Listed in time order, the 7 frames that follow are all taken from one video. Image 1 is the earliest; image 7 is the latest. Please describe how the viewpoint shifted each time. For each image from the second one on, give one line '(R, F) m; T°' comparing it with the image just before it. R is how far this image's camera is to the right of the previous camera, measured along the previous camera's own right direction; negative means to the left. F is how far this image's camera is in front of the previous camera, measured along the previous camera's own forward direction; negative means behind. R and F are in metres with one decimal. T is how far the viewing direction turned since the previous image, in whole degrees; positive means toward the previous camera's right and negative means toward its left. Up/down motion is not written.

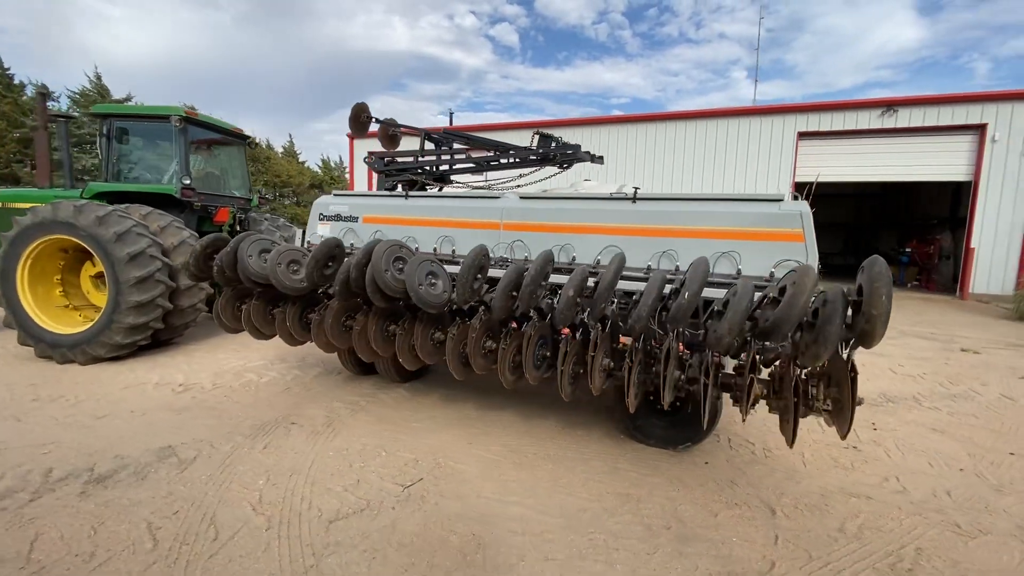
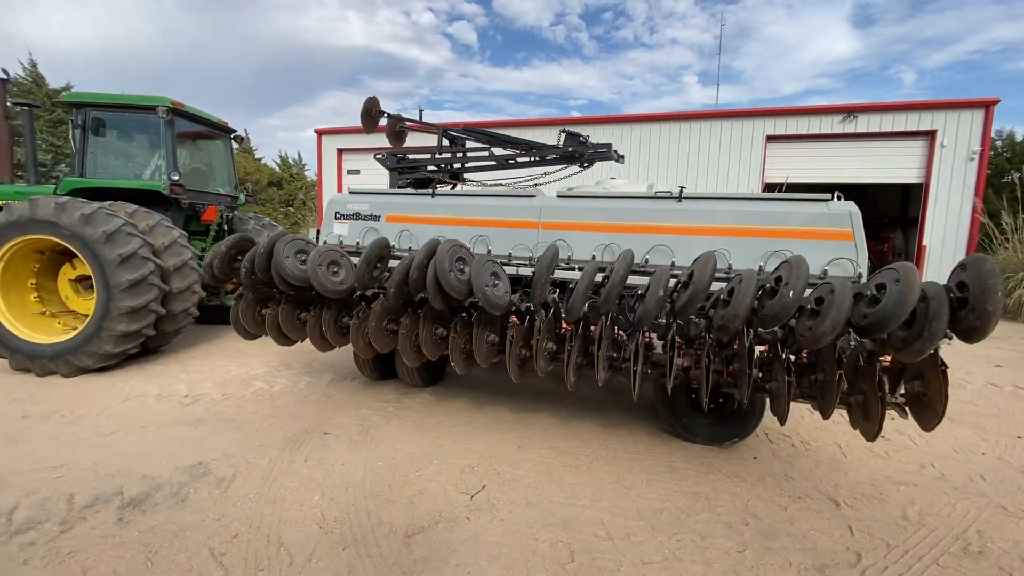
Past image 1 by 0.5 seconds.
(-0.6, +0.1) m; +5°
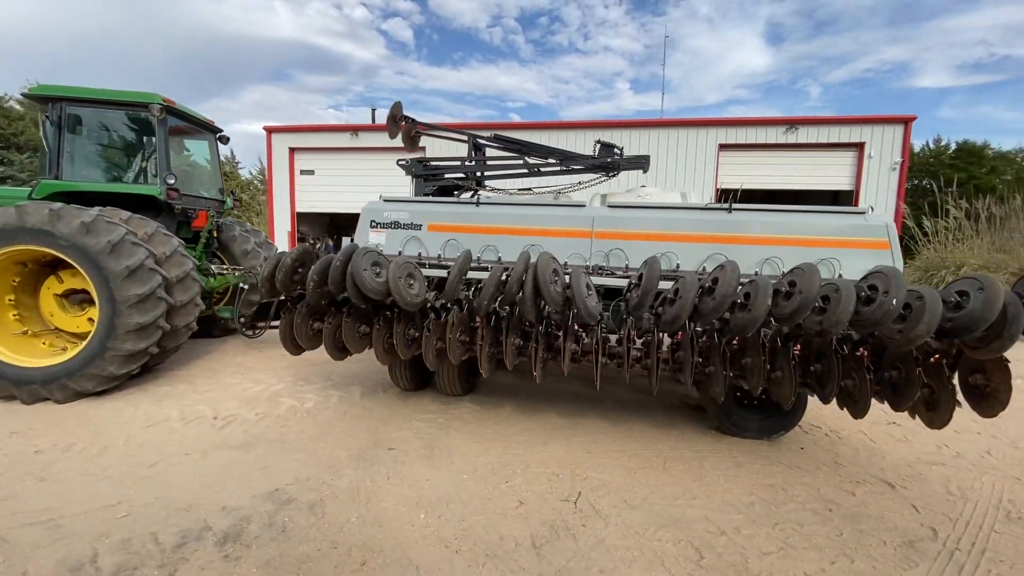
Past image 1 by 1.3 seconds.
(-0.9, 0.0) m; +7°
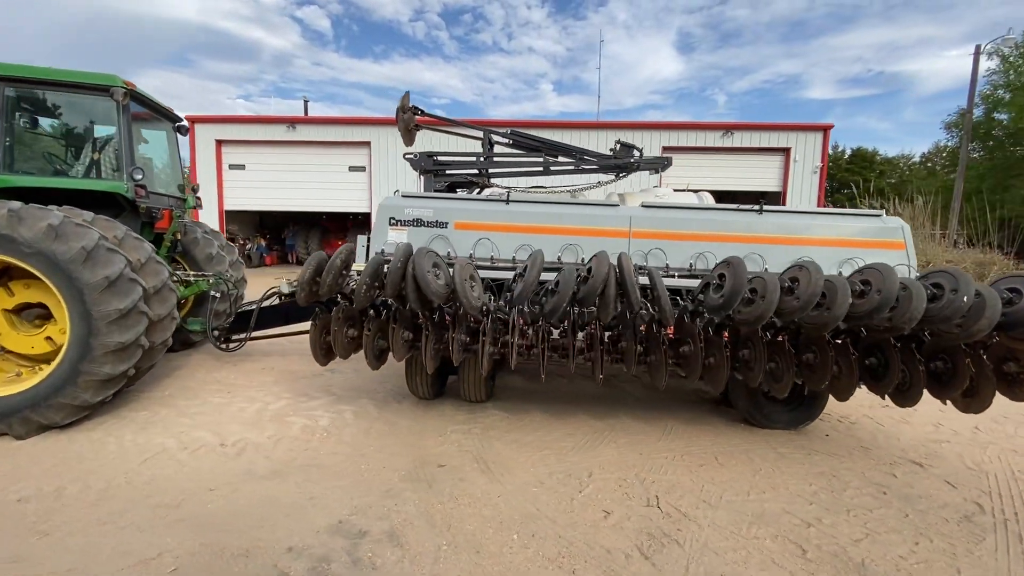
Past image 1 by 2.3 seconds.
(-0.8, +0.2) m; +9°
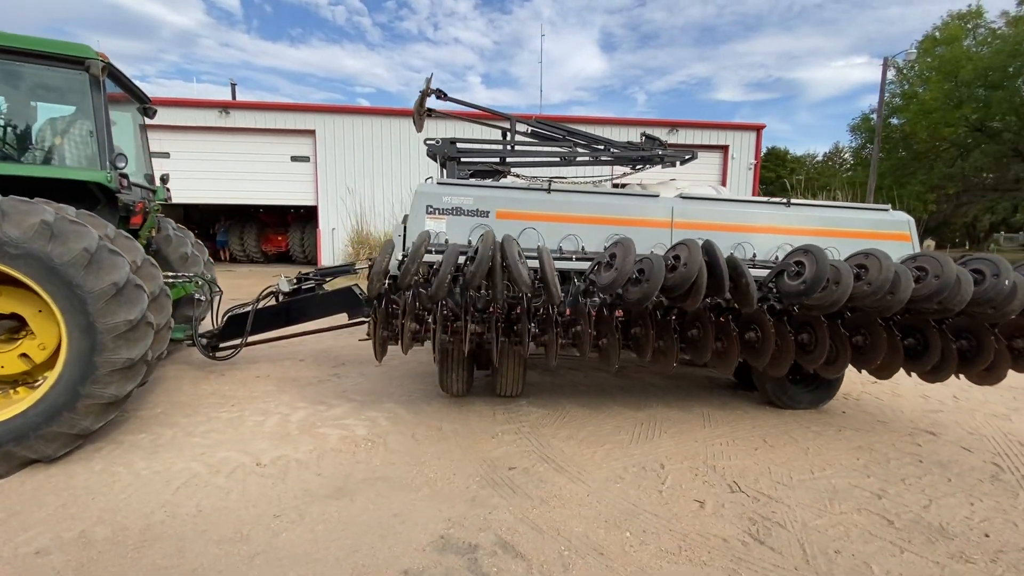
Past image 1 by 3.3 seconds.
(-0.9, +0.2) m; +8°
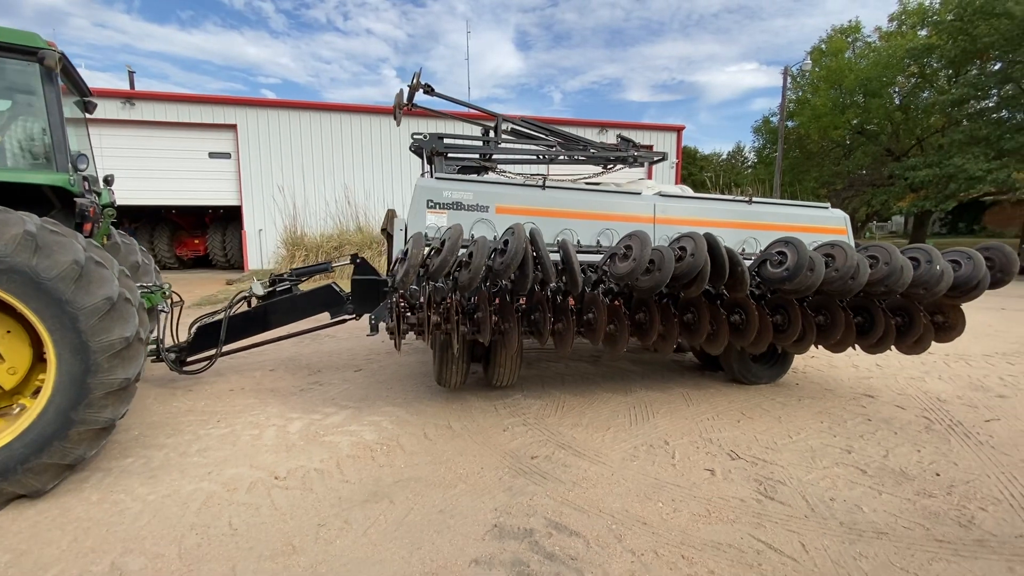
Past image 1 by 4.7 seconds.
(-0.6, -0.1) m; +9°
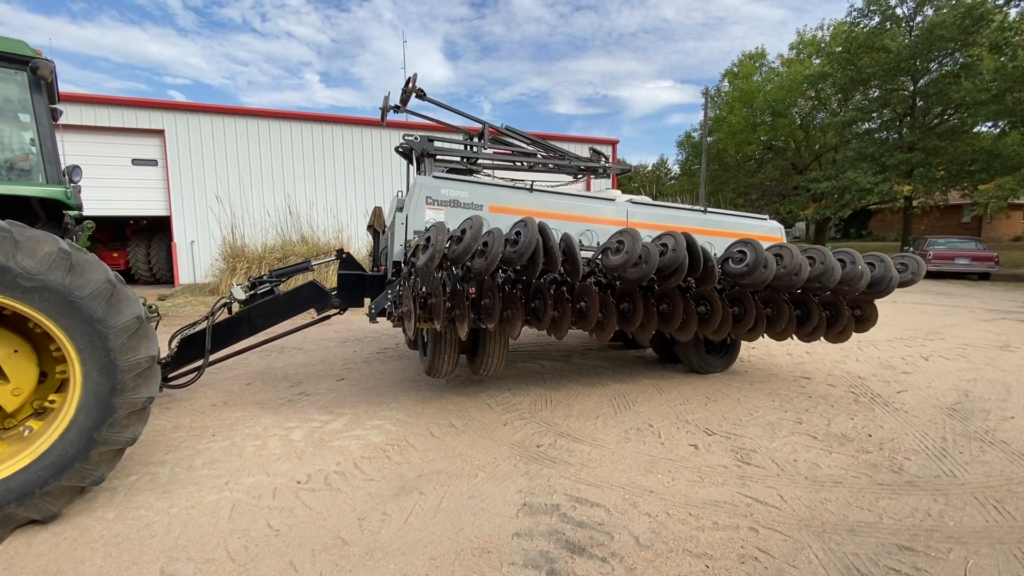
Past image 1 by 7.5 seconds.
(-0.5, -0.3) m; +8°
